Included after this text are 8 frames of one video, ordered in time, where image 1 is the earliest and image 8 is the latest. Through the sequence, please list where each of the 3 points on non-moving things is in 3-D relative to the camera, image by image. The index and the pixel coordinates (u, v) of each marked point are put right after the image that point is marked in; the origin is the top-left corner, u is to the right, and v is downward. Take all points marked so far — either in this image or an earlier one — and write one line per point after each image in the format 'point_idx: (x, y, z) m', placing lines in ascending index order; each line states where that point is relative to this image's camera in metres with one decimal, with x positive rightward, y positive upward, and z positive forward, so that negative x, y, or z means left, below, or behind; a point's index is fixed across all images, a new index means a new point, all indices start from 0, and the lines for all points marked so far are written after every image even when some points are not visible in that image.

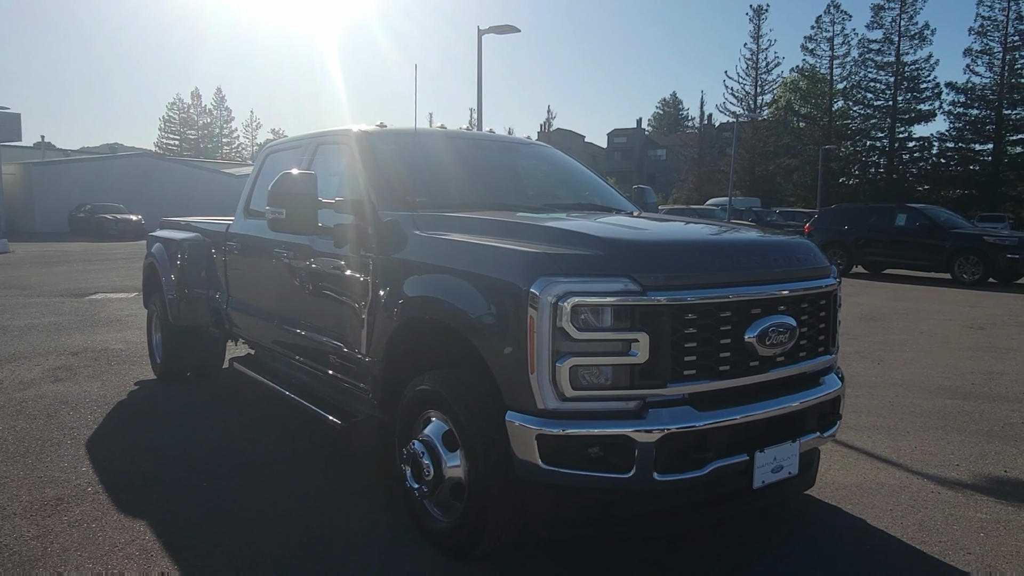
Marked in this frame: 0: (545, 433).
0: (+0.1, -0.6, +2.9) m
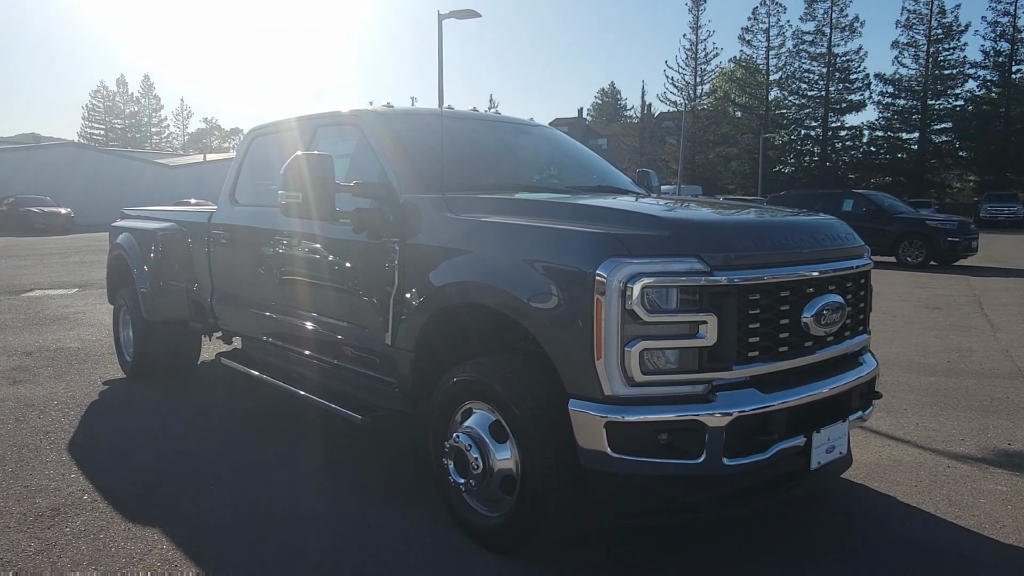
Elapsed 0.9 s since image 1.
0: (+0.4, -0.5, +2.8) m
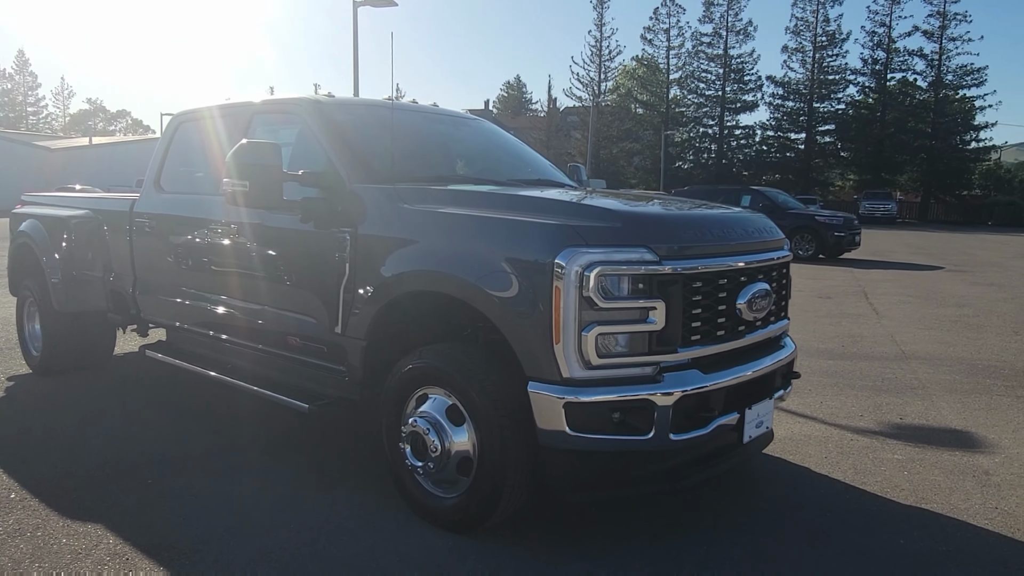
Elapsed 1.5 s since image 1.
0: (+0.2, -0.5, +3.0) m
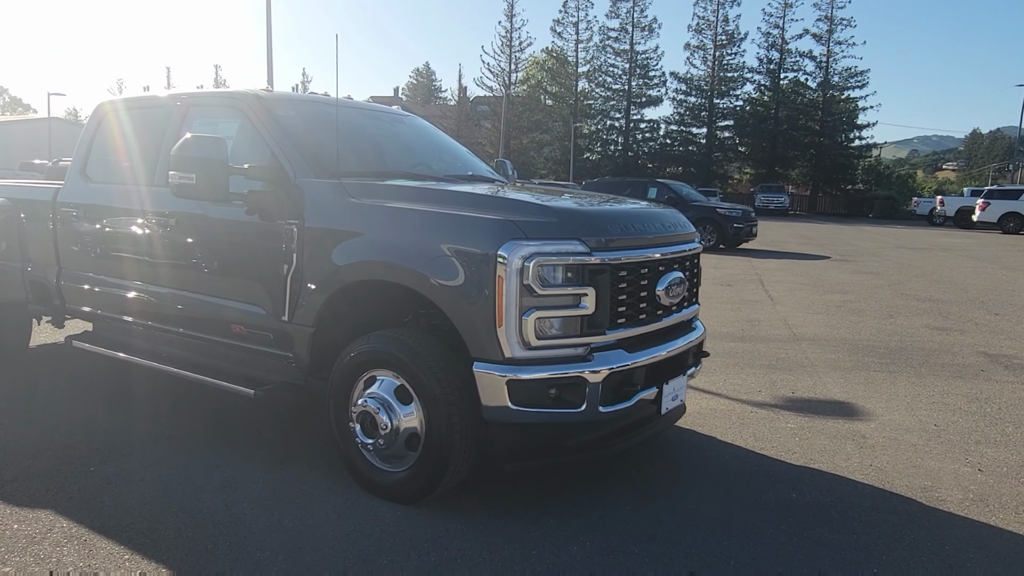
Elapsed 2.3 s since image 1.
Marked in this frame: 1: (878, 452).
0: (0.0, -0.4, +3.3) m
1: (+2.3, -1.0, +4.6) m
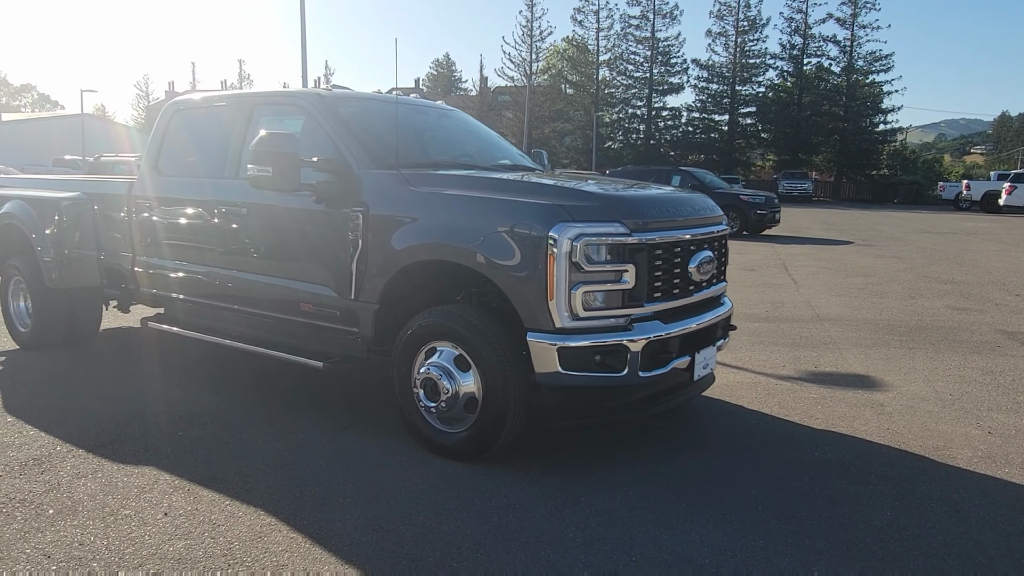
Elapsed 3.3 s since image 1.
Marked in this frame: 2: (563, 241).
0: (+0.3, -0.3, +3.7) m
1: (+2.6, -0.9, +4.9) m
2: (+0.3, +0.2, +3.7) m
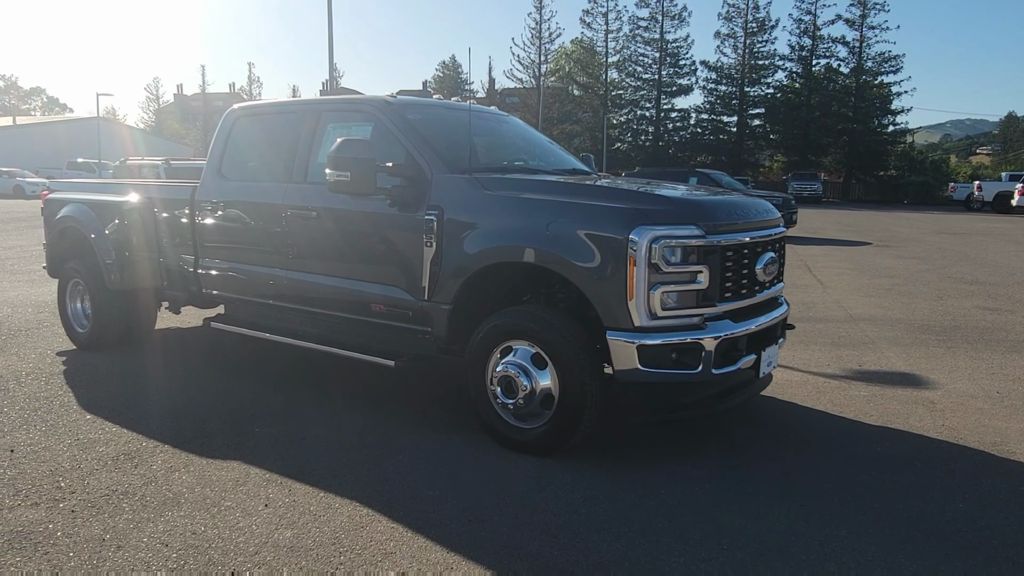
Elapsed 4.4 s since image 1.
0: (+0.7, -0.3, +3.9) m
1: (+3.0, -0.9, +5.1) m
2: (+0.7, +0.2, +3.9) m
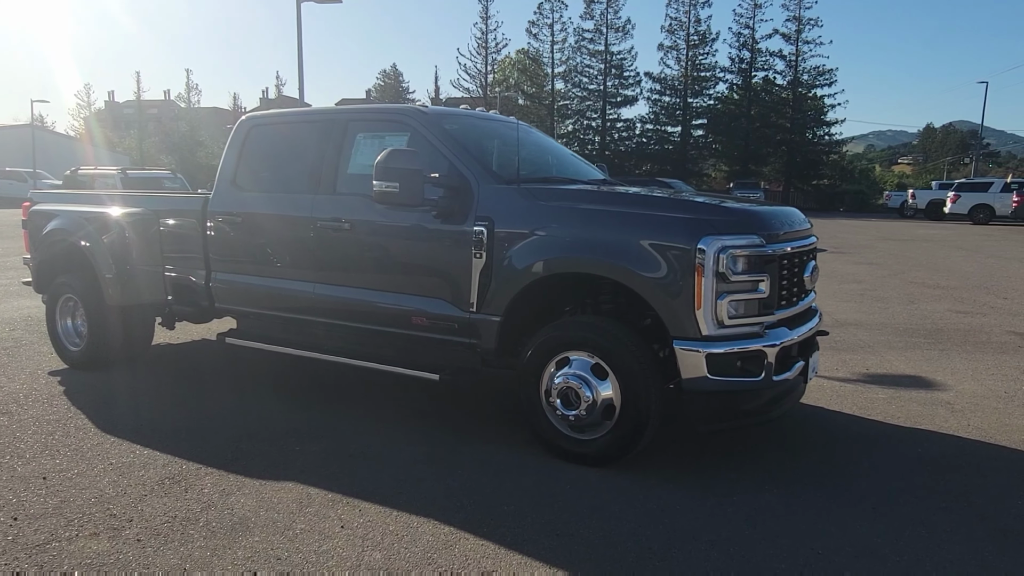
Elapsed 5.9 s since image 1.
0: (+1.0, -0.3, +3.9) m
1: (+3.3, -0.9, +5.3) m
2: (+1.0, +0.2, +3.9) m
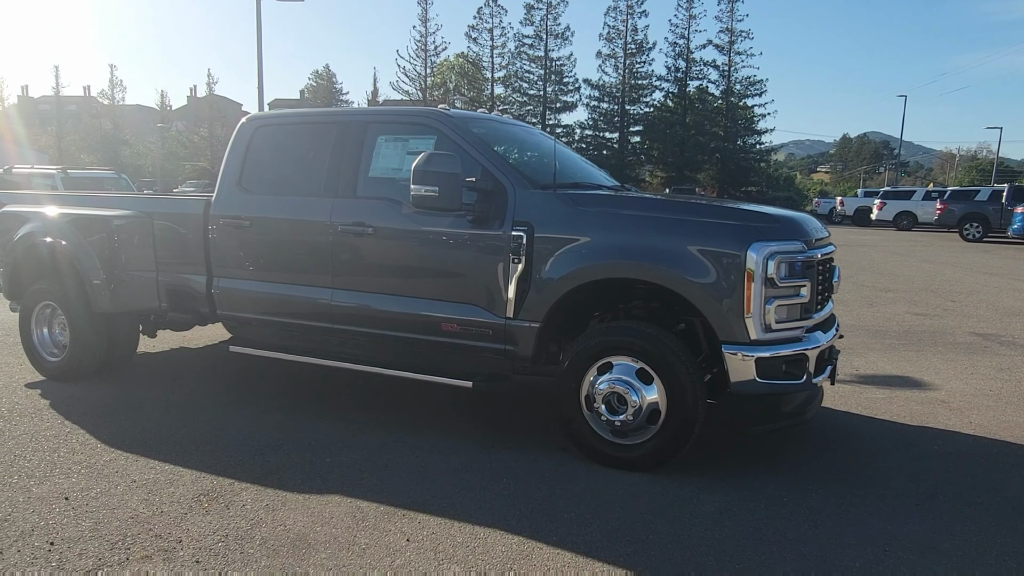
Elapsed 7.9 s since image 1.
0: (+1.3, -0.4, +4.0) m
1: (+3.4, -0.9, +5.6) m
2: (+1.3, +0.2, +4.0) m
